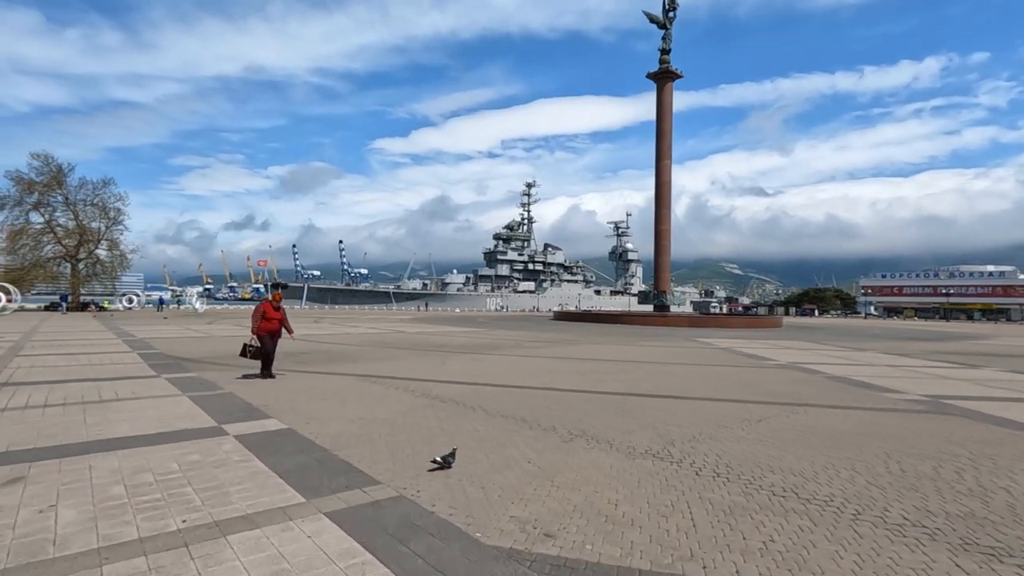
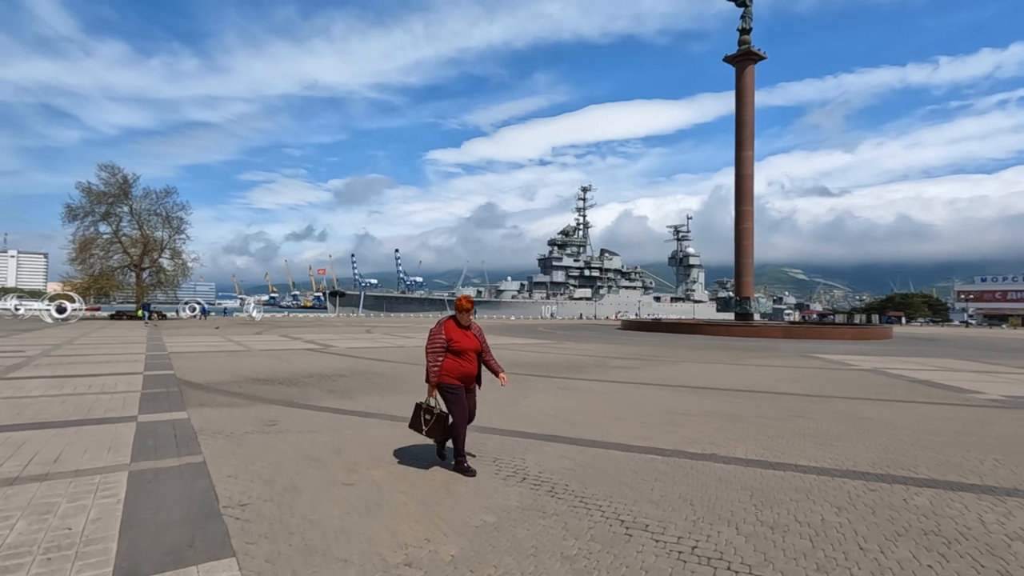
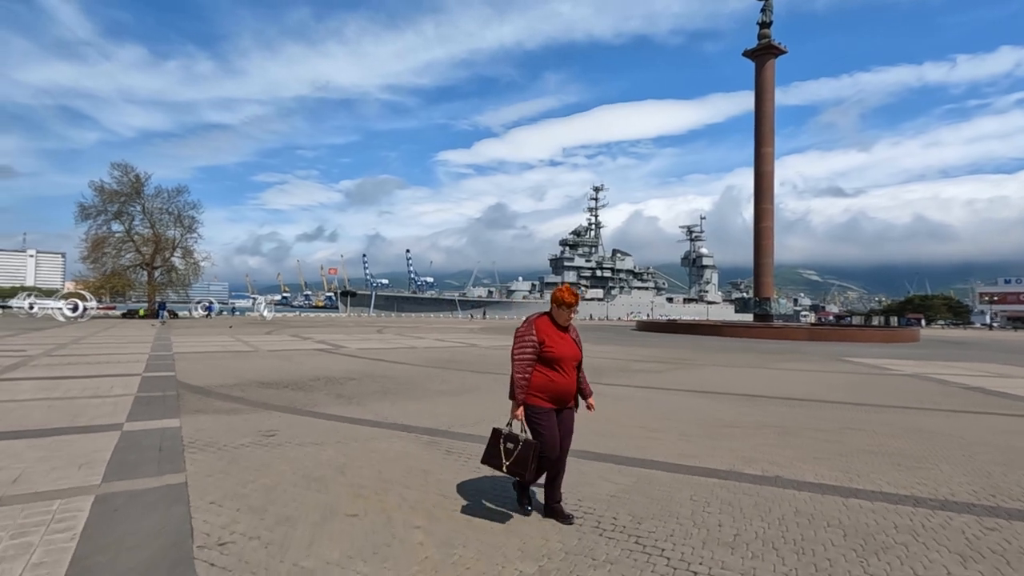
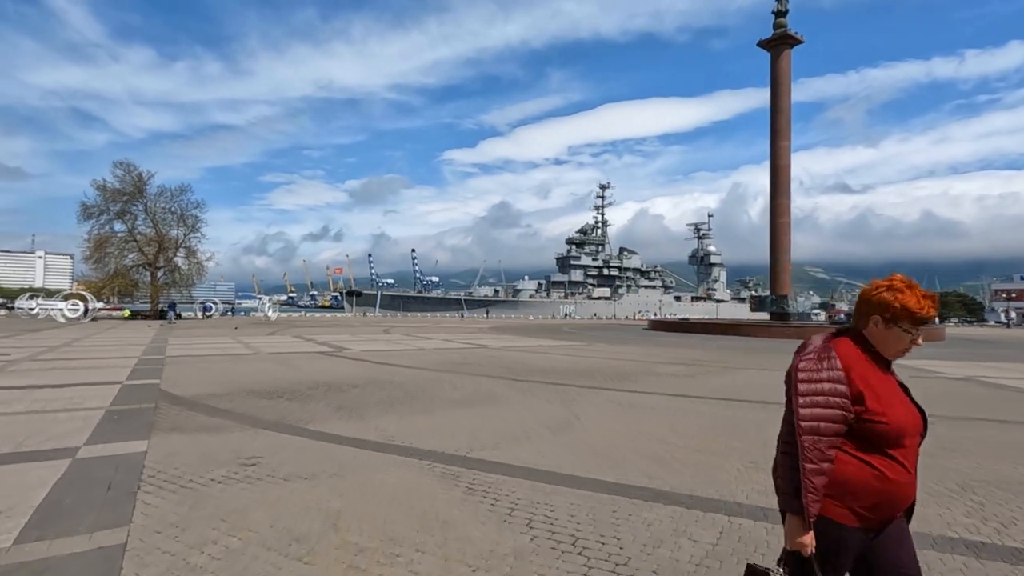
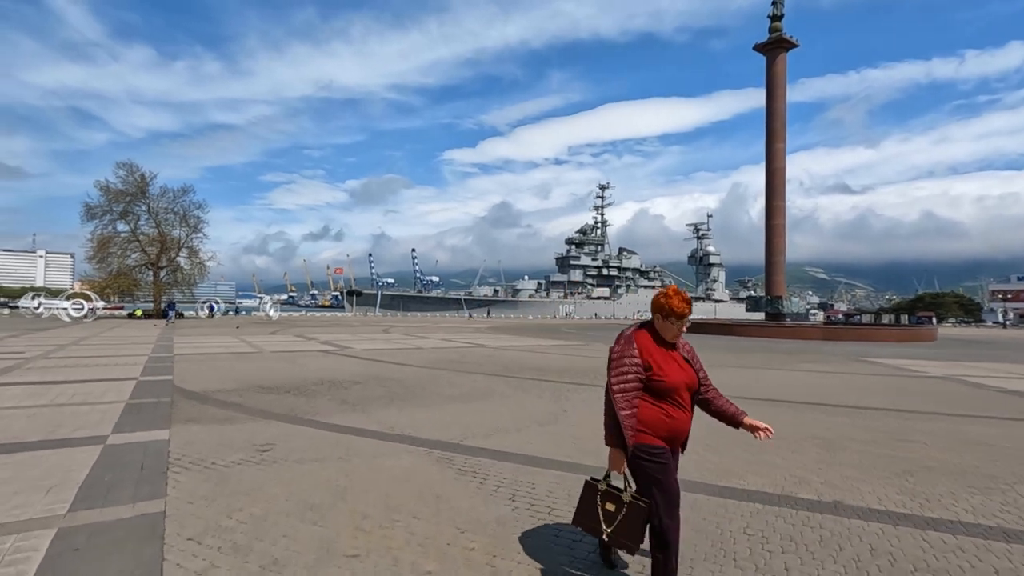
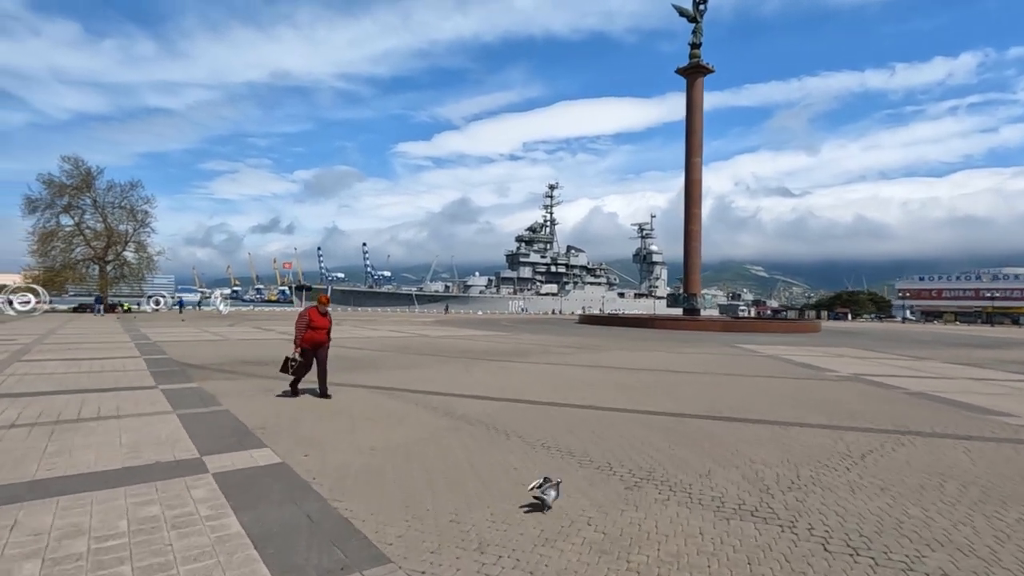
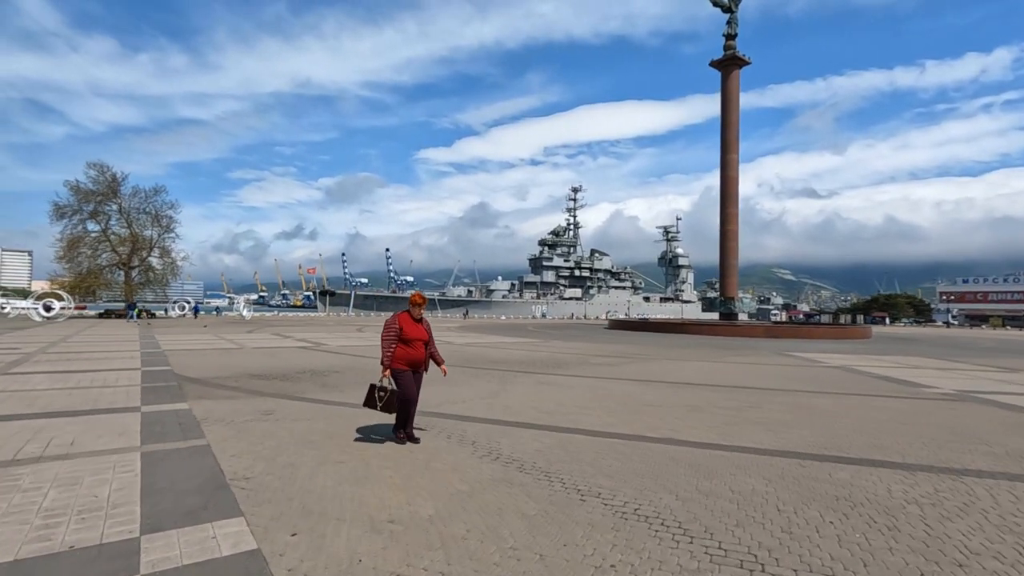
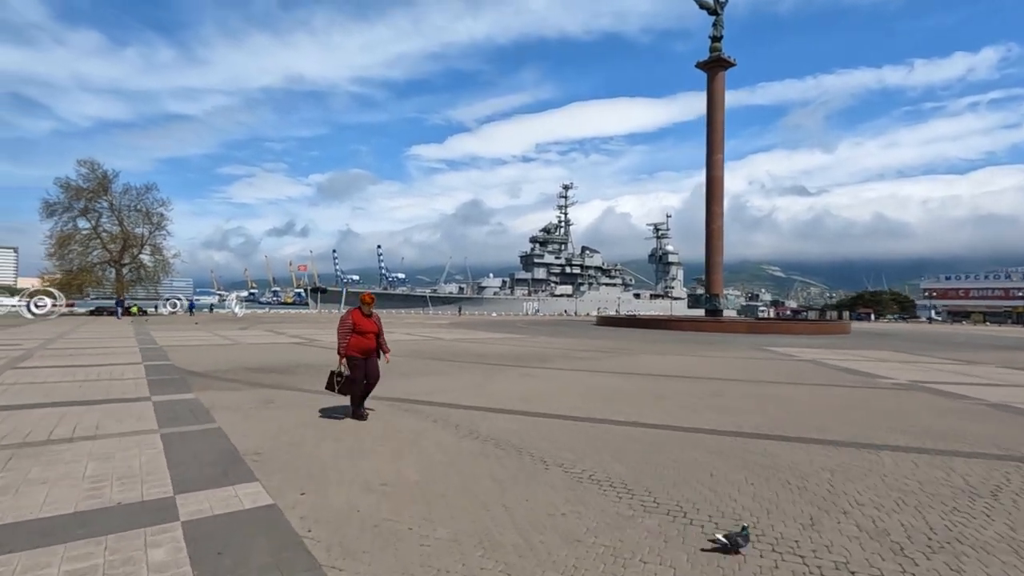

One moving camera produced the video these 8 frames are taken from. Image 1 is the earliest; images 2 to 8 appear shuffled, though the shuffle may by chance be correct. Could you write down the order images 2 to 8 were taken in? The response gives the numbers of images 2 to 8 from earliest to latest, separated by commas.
6, 8, 7, 2, 3, 5, 4
